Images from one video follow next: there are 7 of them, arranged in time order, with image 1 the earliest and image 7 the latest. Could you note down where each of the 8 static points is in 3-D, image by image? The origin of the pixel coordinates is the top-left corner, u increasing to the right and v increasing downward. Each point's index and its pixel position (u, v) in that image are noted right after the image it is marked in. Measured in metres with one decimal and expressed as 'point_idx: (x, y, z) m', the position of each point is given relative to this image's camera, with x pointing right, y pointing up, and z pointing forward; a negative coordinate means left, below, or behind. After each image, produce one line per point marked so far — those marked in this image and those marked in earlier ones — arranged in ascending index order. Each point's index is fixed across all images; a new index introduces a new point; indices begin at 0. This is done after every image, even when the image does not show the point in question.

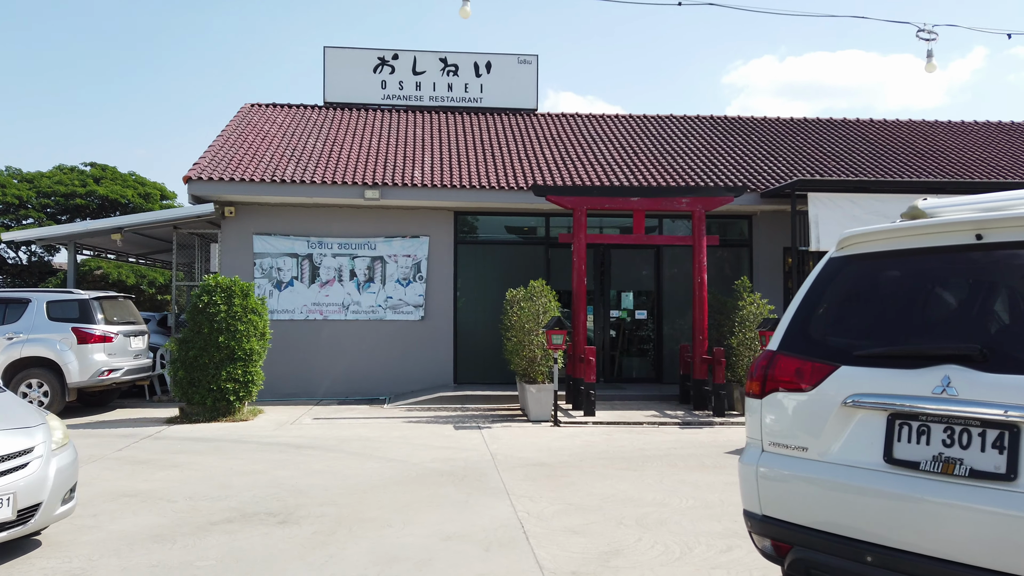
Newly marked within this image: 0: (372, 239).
0: (-2.3, +0.8, +12.6) m
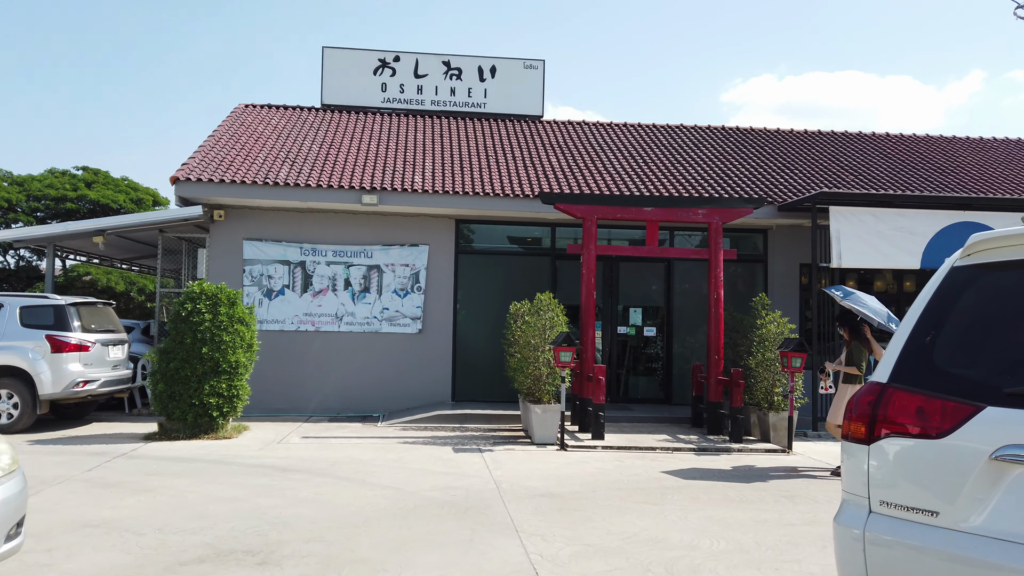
0: (-2.3, +0.7, +11.9) m
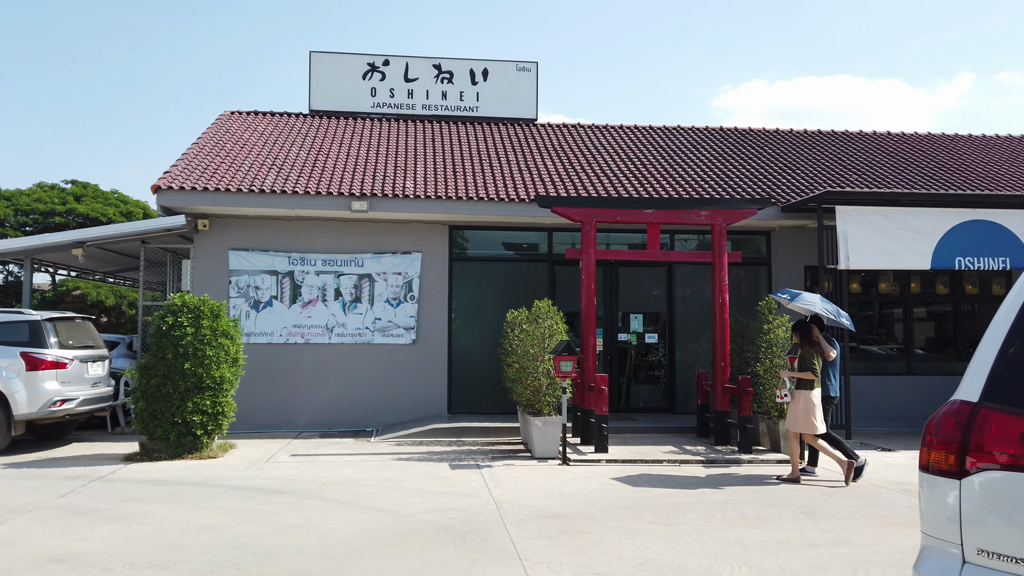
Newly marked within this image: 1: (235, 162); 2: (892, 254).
0: (-2.3, +0.5, +11.5) m
1: (-4.3, +2.0, +11.9) m
2: (+5.2, +0.5, +10.4) m
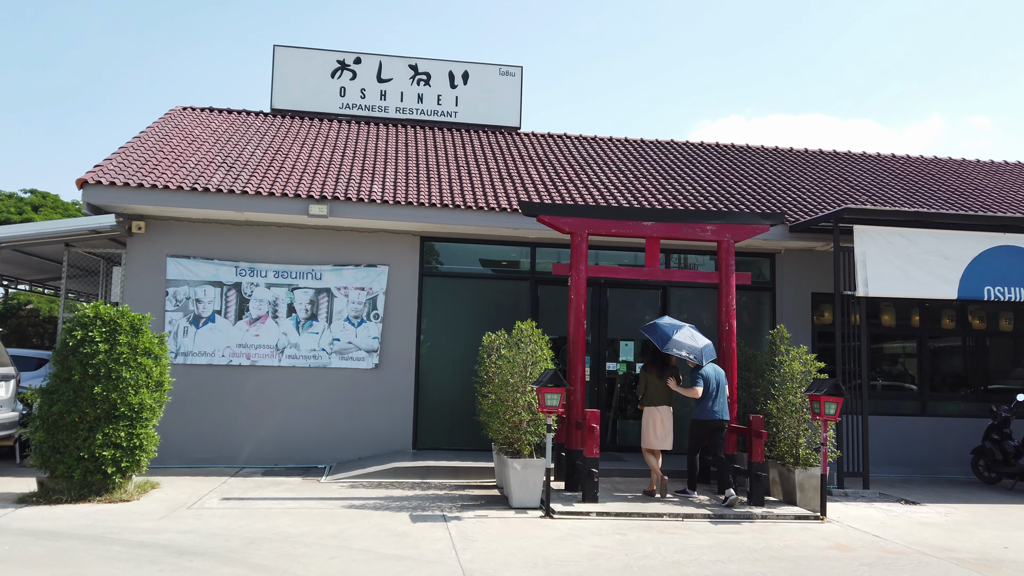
0: (-2.6, +0.3, +10.2) m
1: (-4.6, +1.8, +10.5) m
2: (+4.9, +0.1, +9.3) m
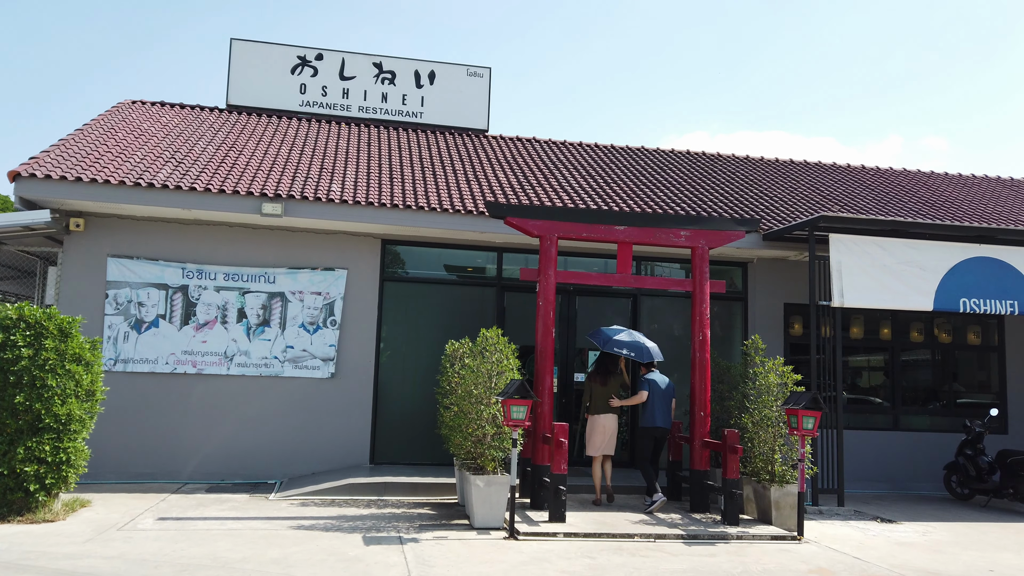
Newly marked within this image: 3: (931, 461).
0: (-3.1, +0.2, +9.6) m
1: (-5.0, +1.8, +9.9) m
2: (+4.5, 0.0, +9.1) m
3: (+6.0, -2.5, +10.9) m
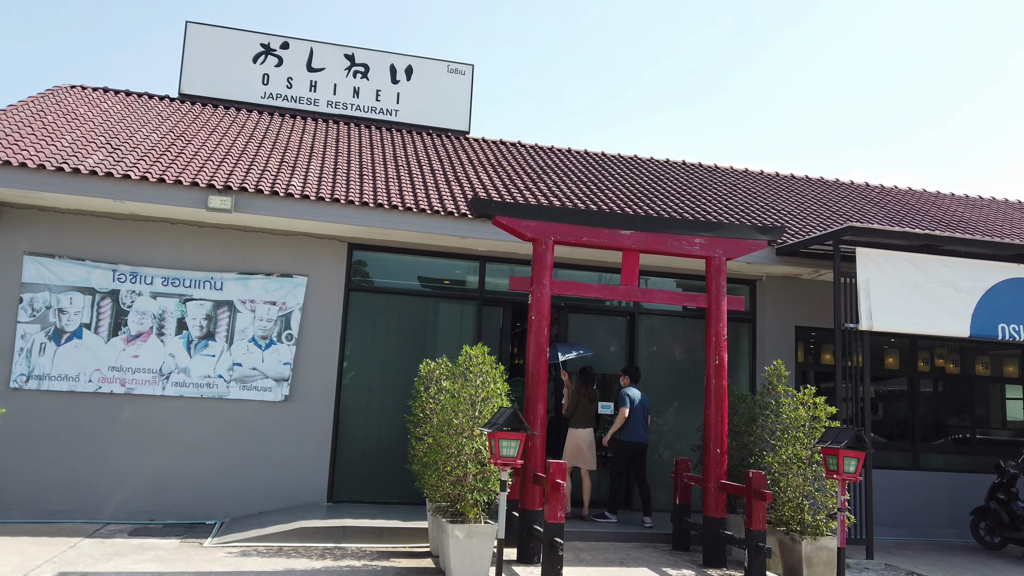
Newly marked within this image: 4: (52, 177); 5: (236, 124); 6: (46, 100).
0: (-3.2, +0.2, +8.3) m
1: (-5.2, +1.7, +8.6) m
2: (+4.4, -0.3, +8.1) m
3: (+5.7, -2.8, +9.9) m
4: (-4.5, +1.1, +7.5) m
5: (-3.8, +2.3, +10.6) m
6: (-6.1, +2.5, +9.9) m
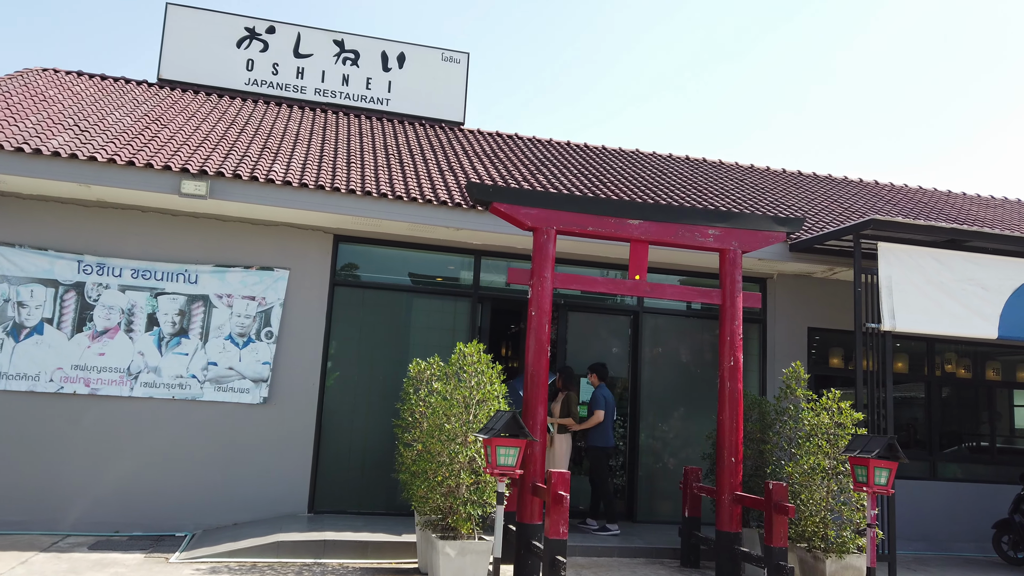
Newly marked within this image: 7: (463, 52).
0: (-3.3, +0.2, +7.7) m
1: (-5.2, +1.8, +8.0) m
2: (+4.3, -0.3, +7.5) m
3: (+5.7, -2.8, +9.4) m
4: (-4.6, +1.2, +6.9) m
5: (-3.9, +2.3, +10.0) m
6: (-6.1, +2.5, +9.3) m
7: (-0.8, +3.7, +11.9) m
